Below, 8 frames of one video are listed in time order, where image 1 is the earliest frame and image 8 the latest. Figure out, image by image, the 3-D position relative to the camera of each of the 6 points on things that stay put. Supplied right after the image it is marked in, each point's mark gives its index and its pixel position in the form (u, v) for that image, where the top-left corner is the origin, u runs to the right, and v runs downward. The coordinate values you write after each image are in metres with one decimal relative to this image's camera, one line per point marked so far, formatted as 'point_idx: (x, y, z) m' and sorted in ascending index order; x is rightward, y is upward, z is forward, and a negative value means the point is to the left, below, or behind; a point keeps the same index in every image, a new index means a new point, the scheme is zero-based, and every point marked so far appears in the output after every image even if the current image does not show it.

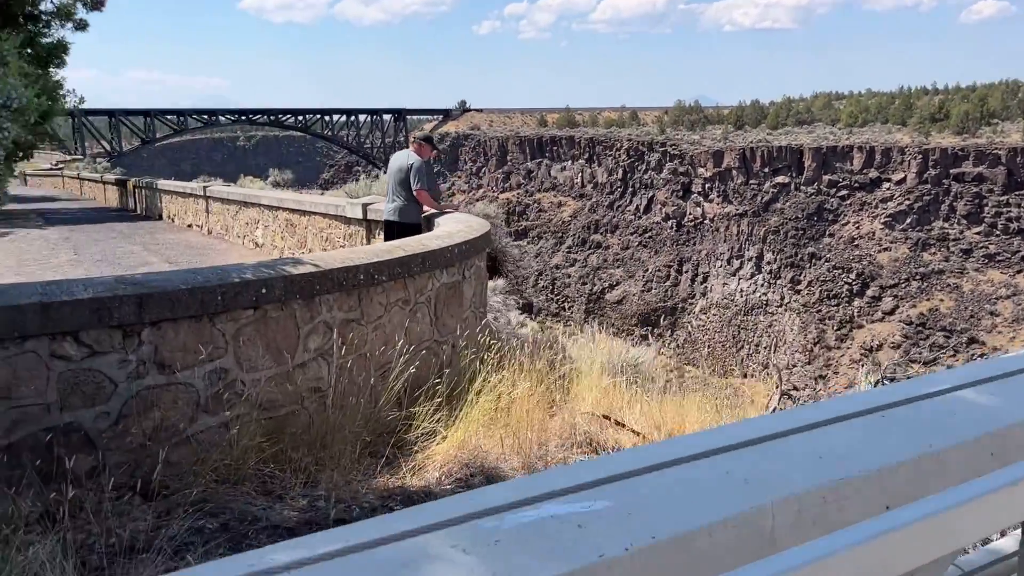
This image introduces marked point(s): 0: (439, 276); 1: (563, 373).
0: (-0.3, 0.0, +3.7) m
1: (+0.2, -0.4, +4.0) m
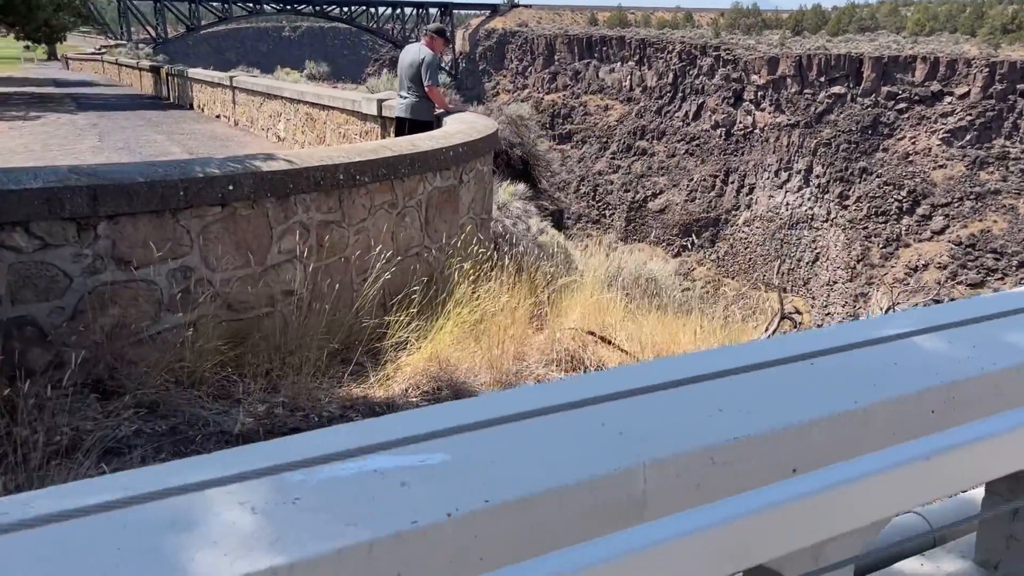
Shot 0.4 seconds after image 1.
0: (-0.3, +0.4, +3.5) m
1: (+0.2, 0.0, +3.9) m
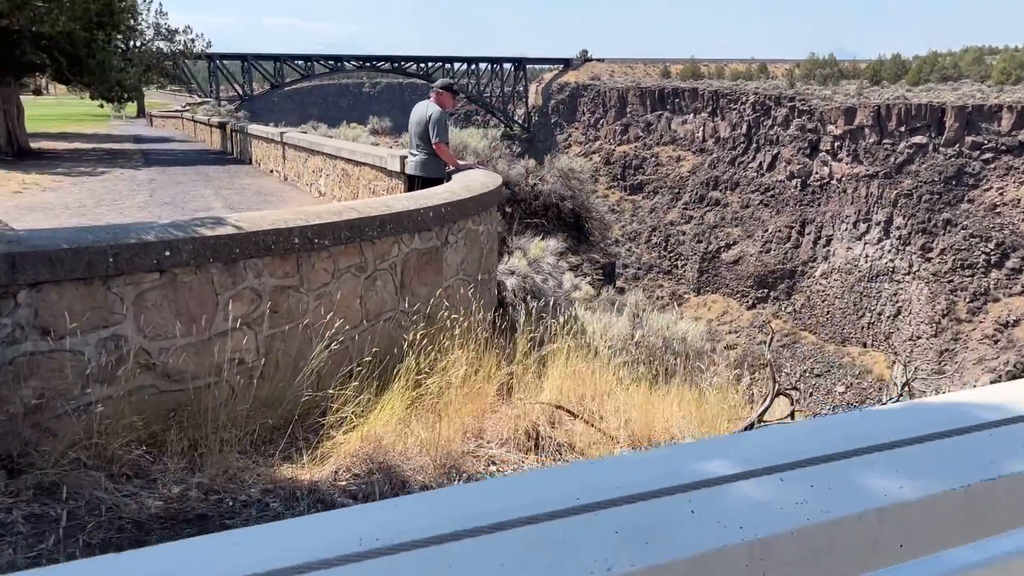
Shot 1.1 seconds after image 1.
0: (-0.4, +0.2, +3.4) m
1: (+0.1, -0.3, +3.7) m
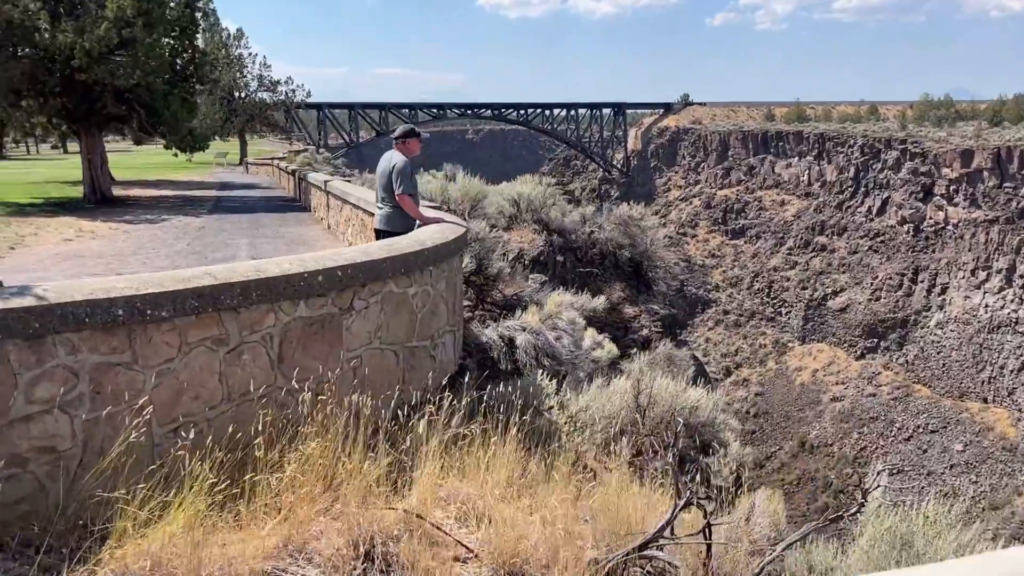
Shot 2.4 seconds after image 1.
0: (-0.8, -0.1, +3.0) m
1: (-0.2, -0.6, +3.2) m
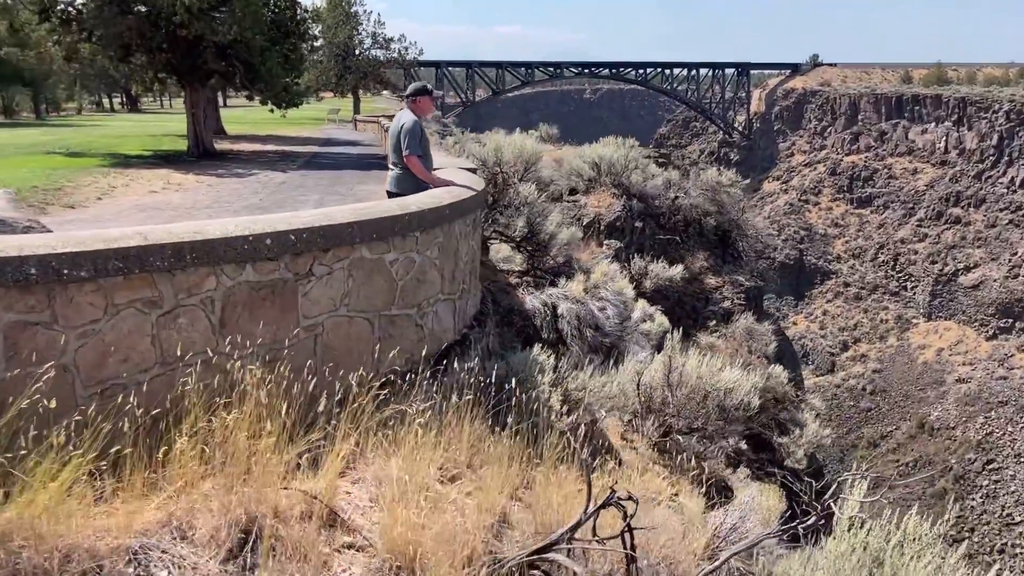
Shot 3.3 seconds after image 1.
0: (-1.0, 0.0, +2.9) m
1: (-0.4, -0.4, +3.1) m
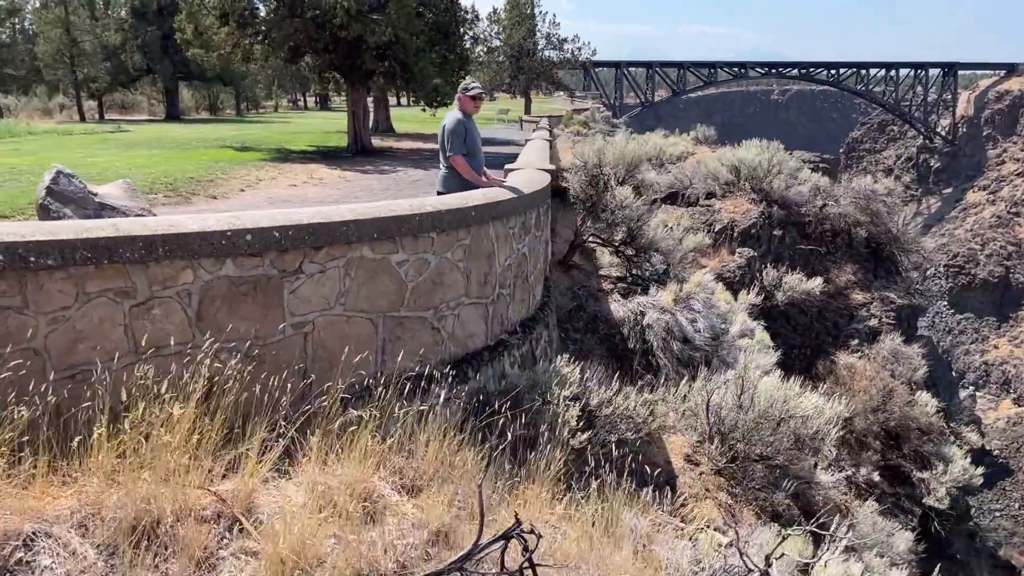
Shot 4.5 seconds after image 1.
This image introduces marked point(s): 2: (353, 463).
0: (-1.1, +0.1, +3.0) m
1: (-0.5, -0.5, +3.0) m
2: (-0.5, -0.6, +2.7) m
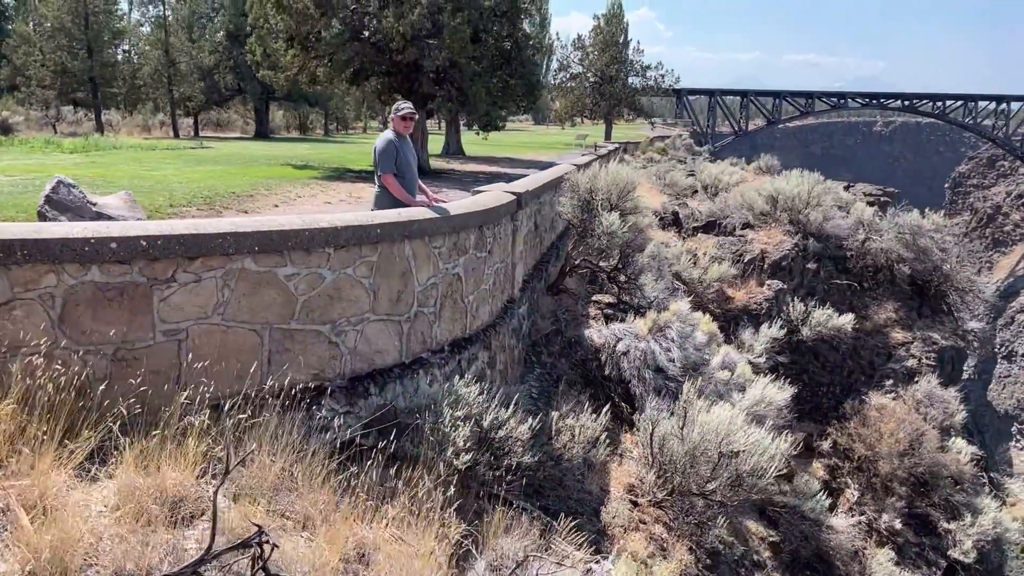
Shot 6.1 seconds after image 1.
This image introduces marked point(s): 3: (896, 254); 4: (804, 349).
0: (-1.6, +0.1, +3.1) m
1: (-1.1, -0.5, +3.1) m
2: (-1.1, -0.6, +2.8) m
3: (+5.6, +0.5, +12.6) m
4: (+3.8, -0.8, +11.0) m
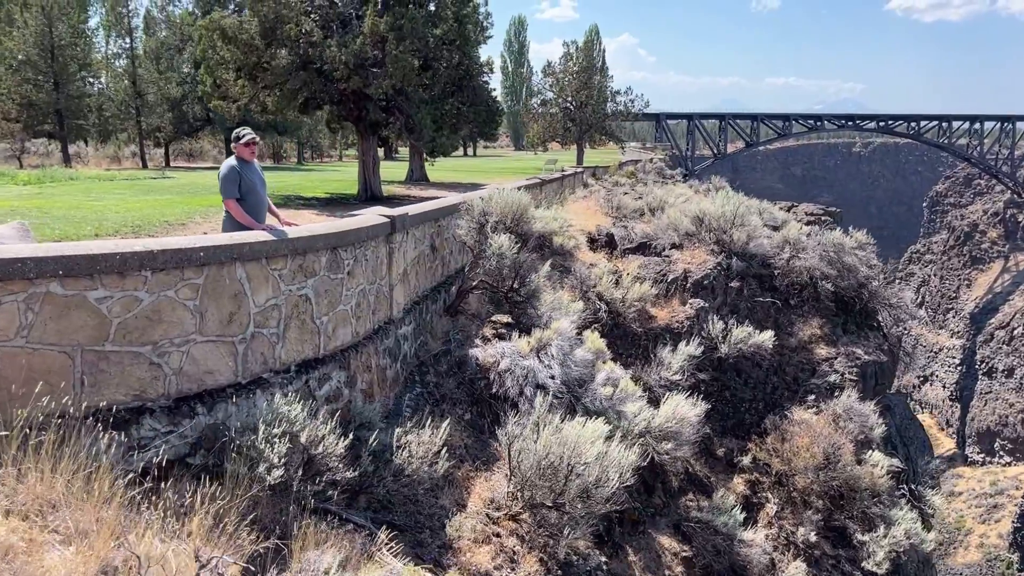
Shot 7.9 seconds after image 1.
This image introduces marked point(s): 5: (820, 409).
0: (-2.5, 0.0, +3.2) m
1: (-1.9, -0.6, +3.2) m
2: (-1.9, -0.7, +2.9) m
3: (+4.6, +0.3, +12.8) m
4: (+2.8, -1.0, +11.2) m
5: (+3.8, -1.5, +10.7) m
